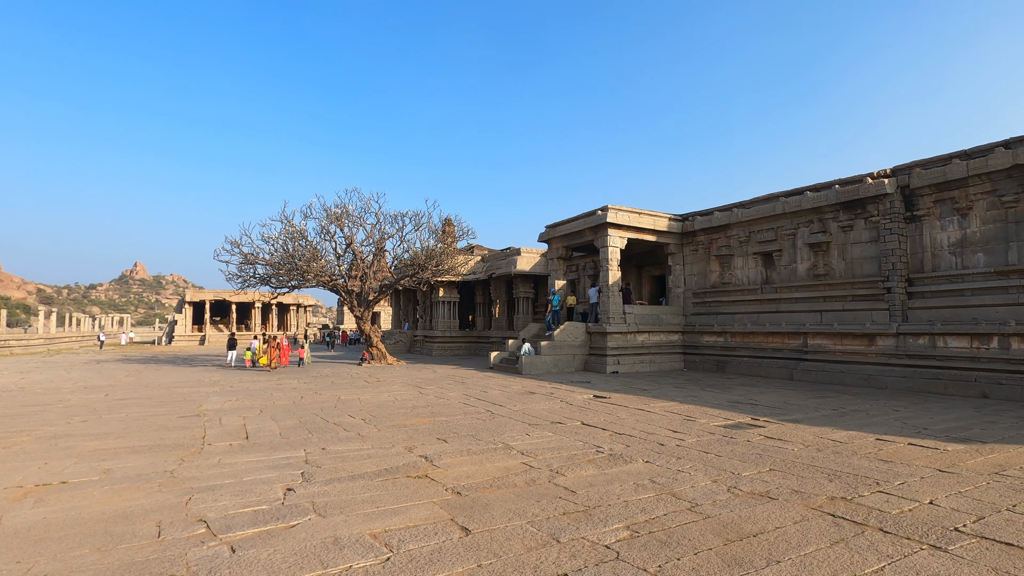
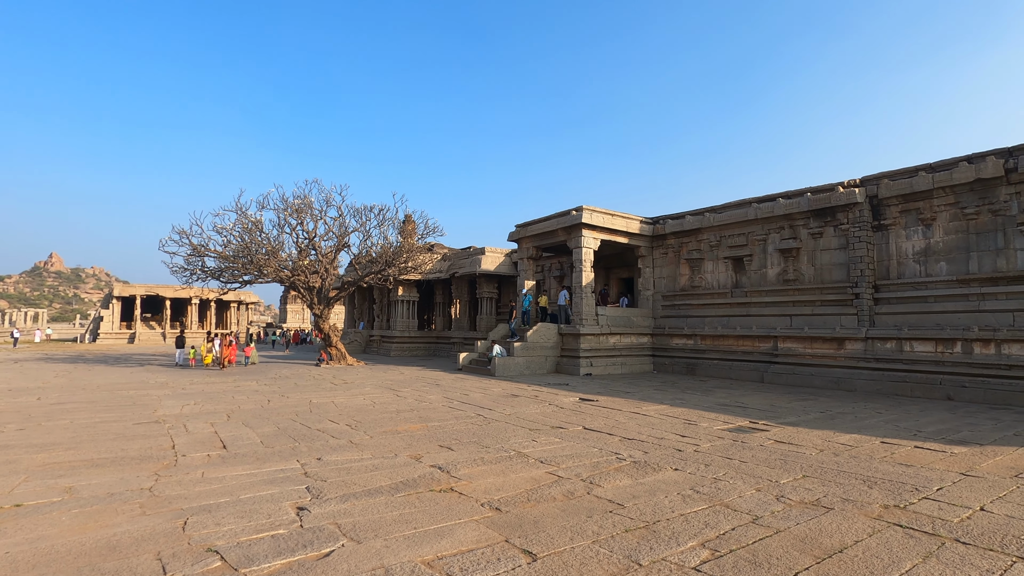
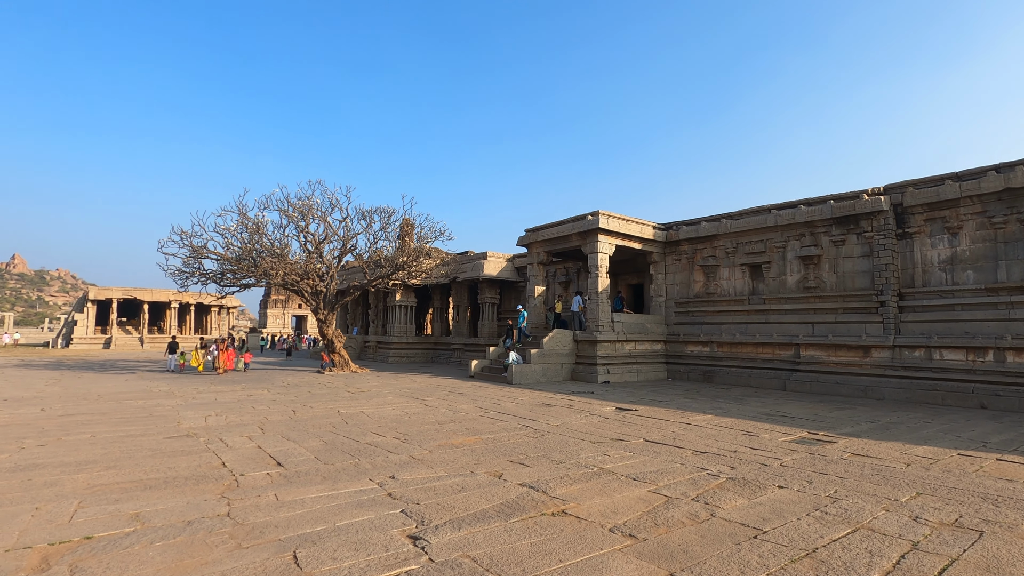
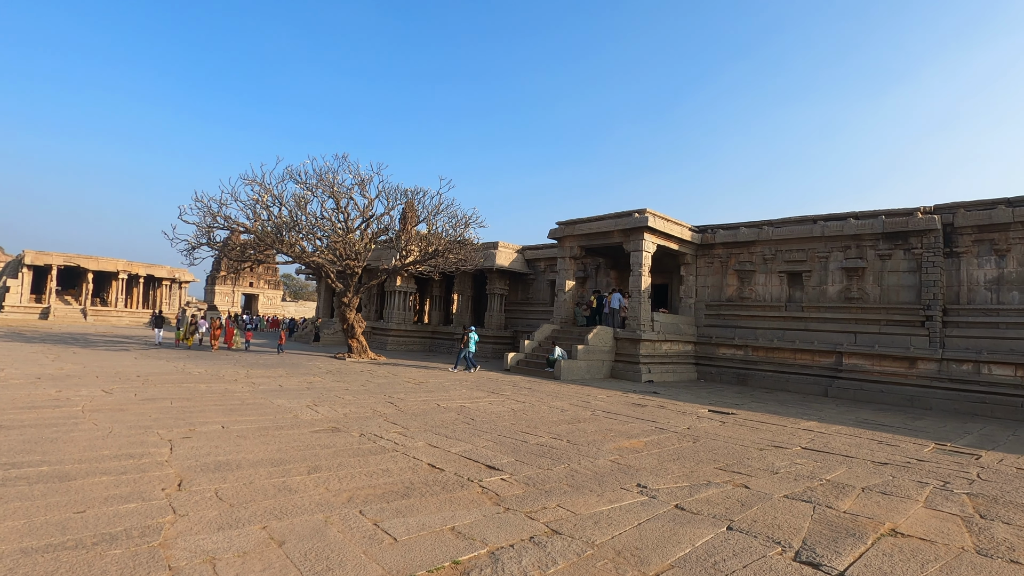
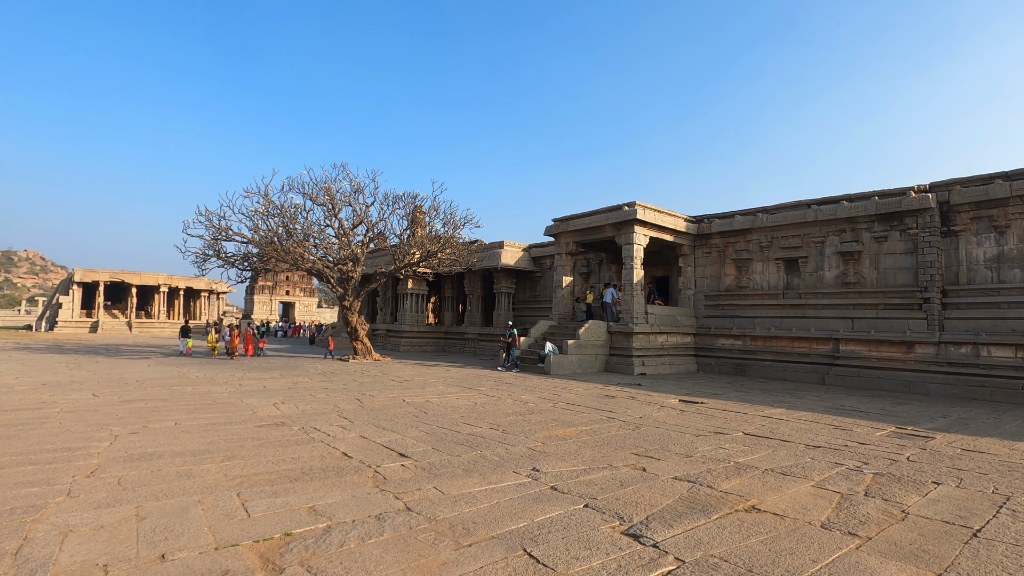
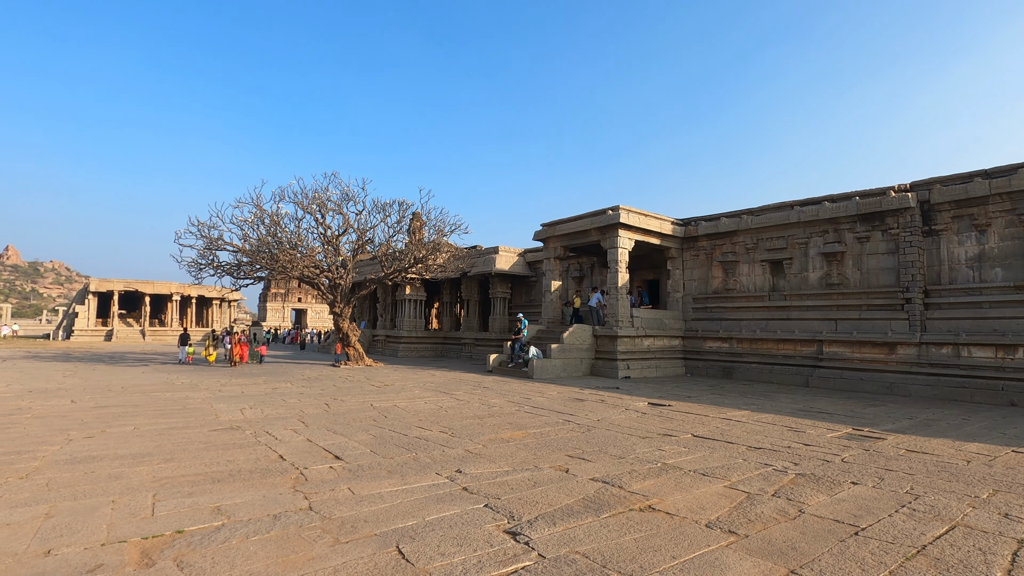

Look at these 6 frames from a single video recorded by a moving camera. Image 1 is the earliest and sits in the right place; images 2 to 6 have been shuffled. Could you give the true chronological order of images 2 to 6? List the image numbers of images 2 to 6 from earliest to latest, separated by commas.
2, 3, 6, 5, 4
